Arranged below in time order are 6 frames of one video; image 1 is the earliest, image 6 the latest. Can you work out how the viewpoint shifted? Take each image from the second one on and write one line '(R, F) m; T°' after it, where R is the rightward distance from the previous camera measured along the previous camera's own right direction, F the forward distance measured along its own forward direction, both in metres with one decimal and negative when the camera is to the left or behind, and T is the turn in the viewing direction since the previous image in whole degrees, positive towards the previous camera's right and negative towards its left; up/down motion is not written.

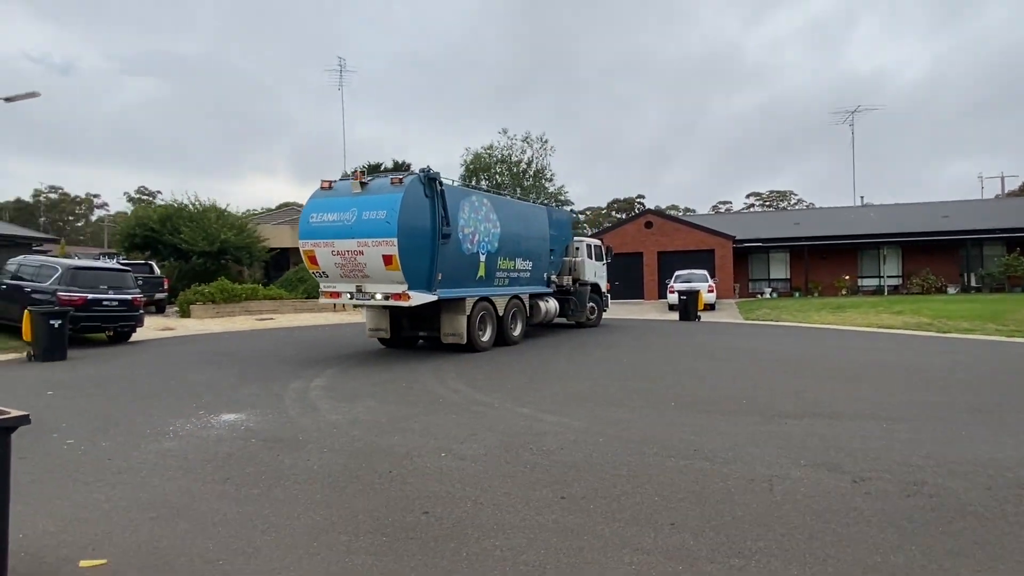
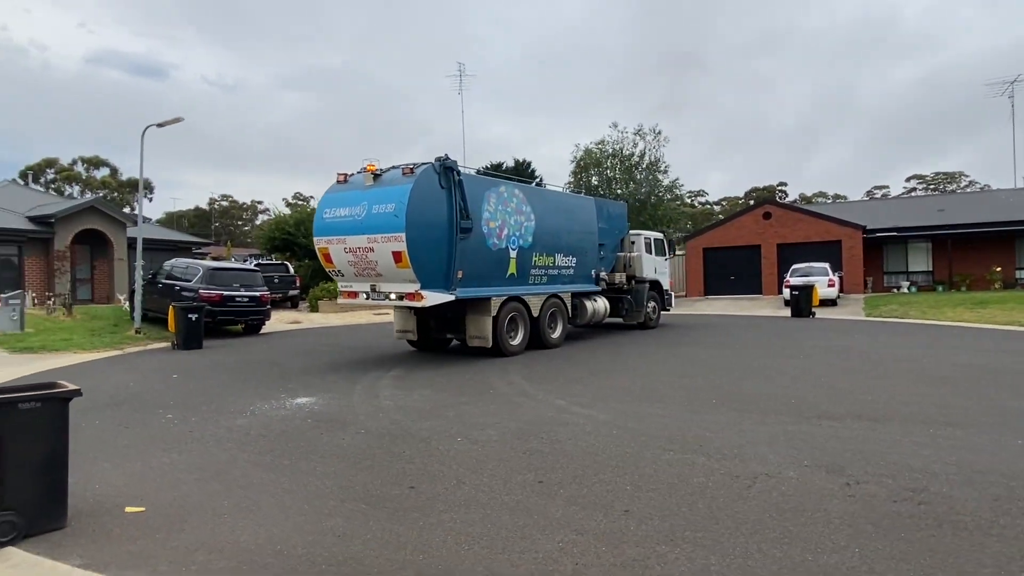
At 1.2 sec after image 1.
(+1.3, -0.4) m; -12°
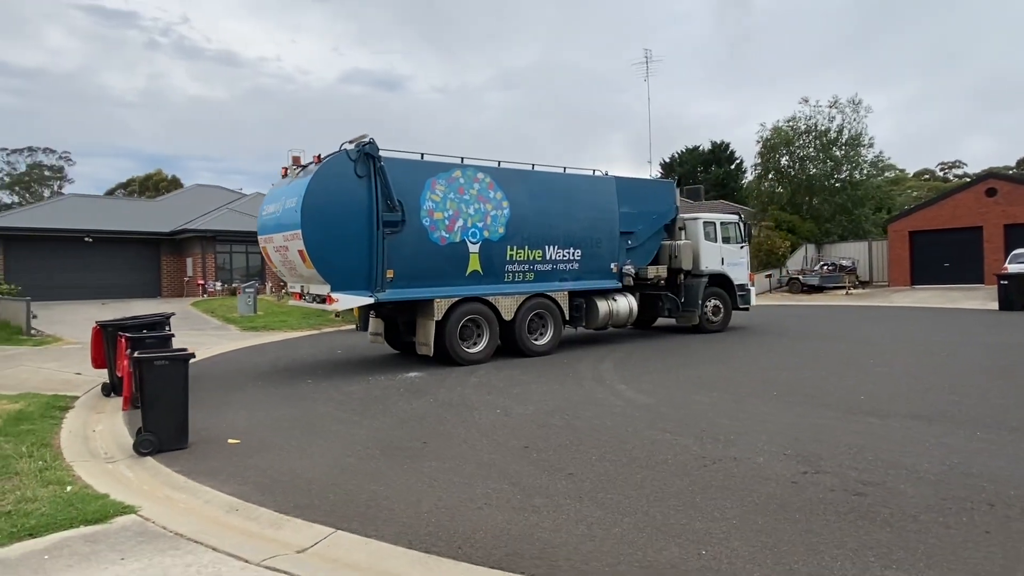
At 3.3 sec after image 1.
(+2.4, -0.8) m; -19°
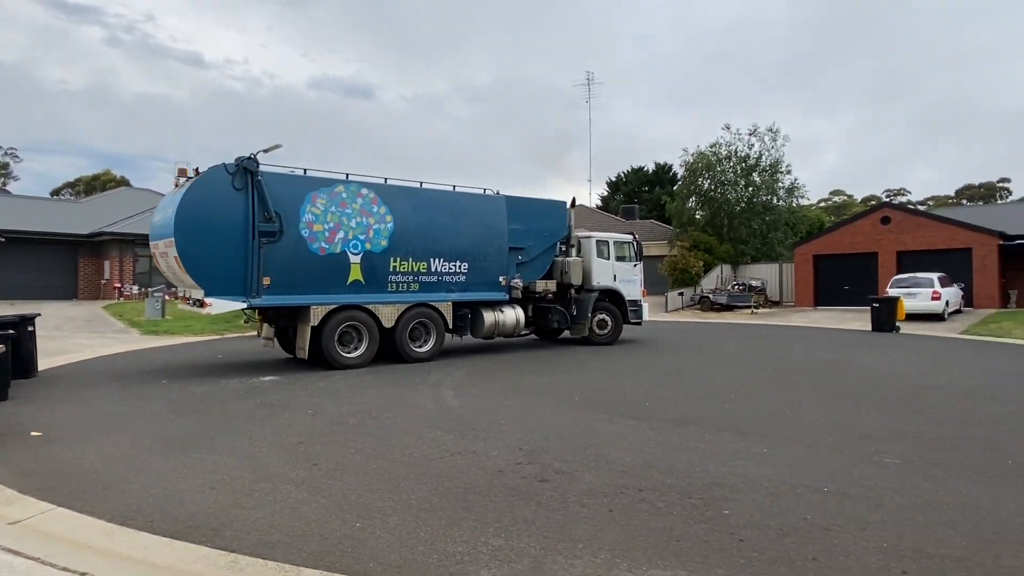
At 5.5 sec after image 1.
(+2.2, -0.8) m; +1°
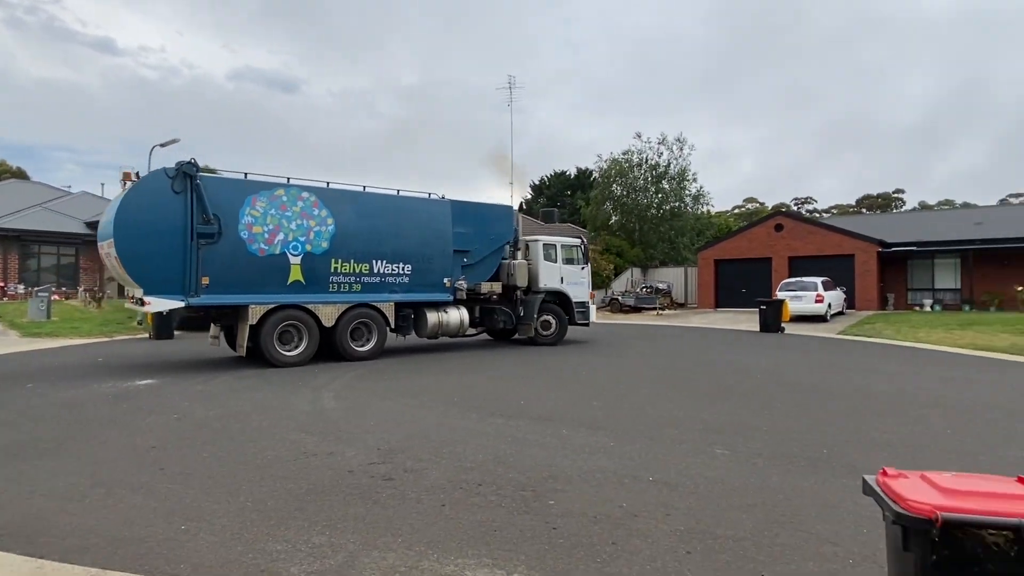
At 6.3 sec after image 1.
(+0.8, -0.2) m; +5°
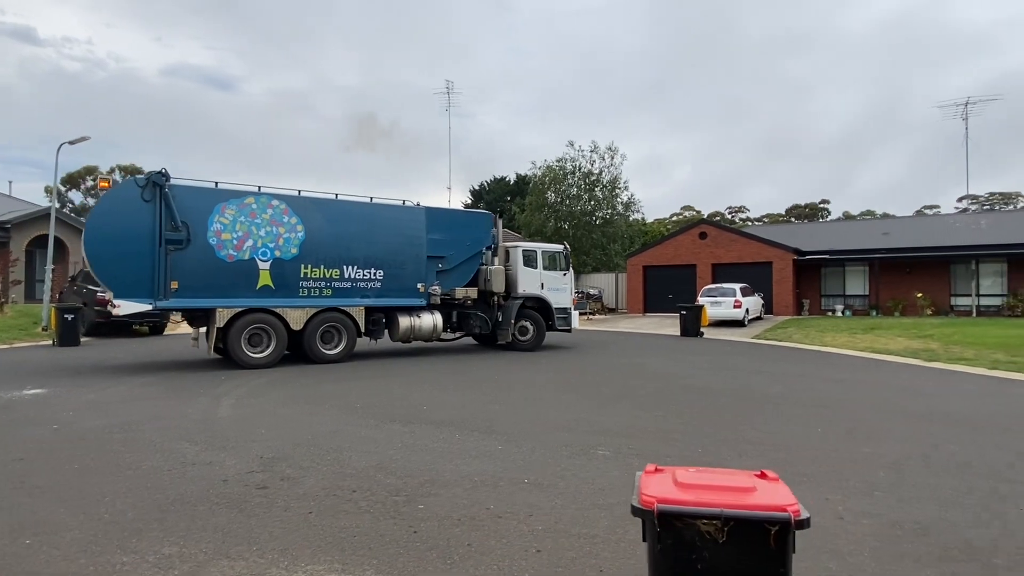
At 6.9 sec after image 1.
(+0.6, -0.1) m; +4°
